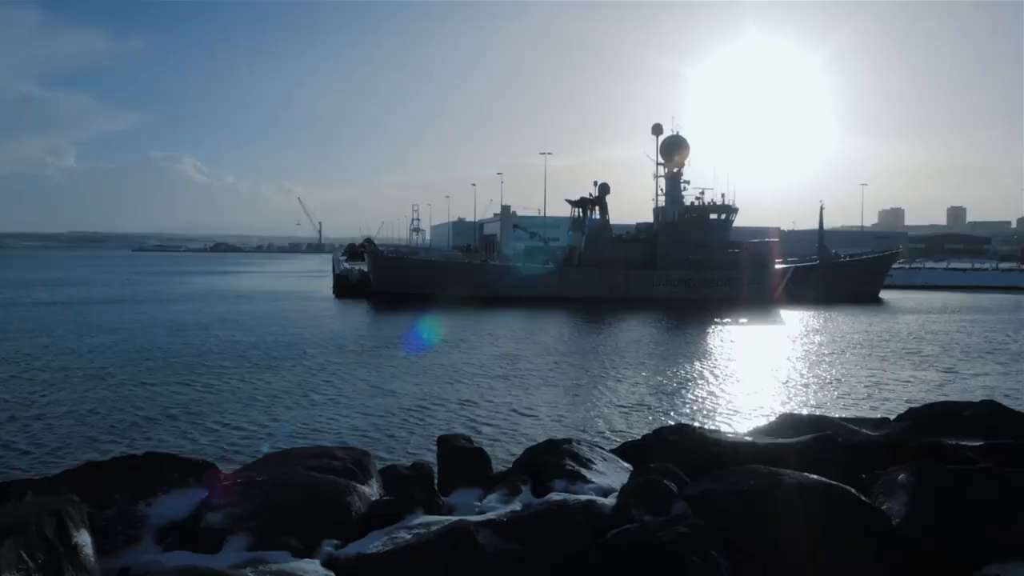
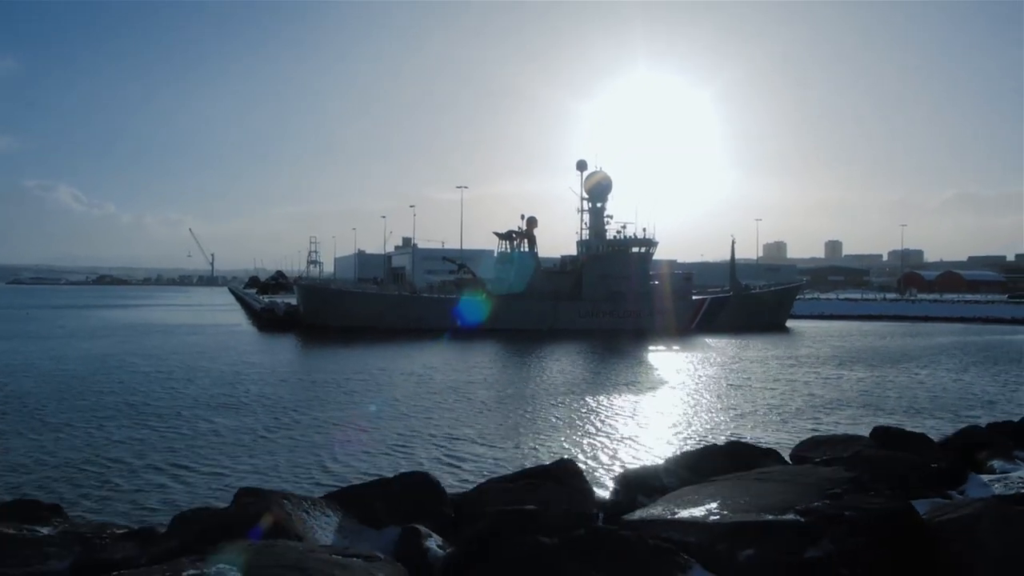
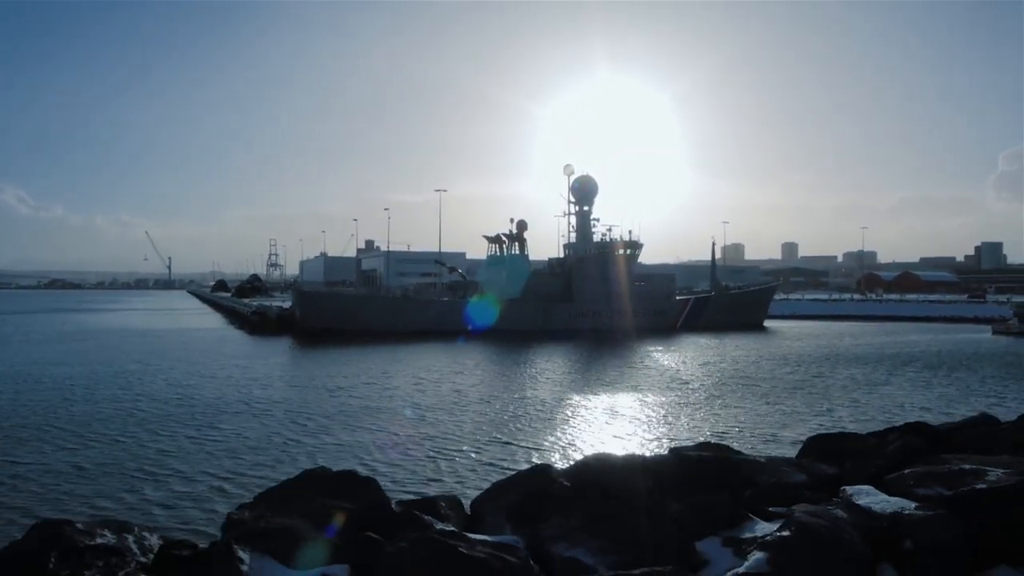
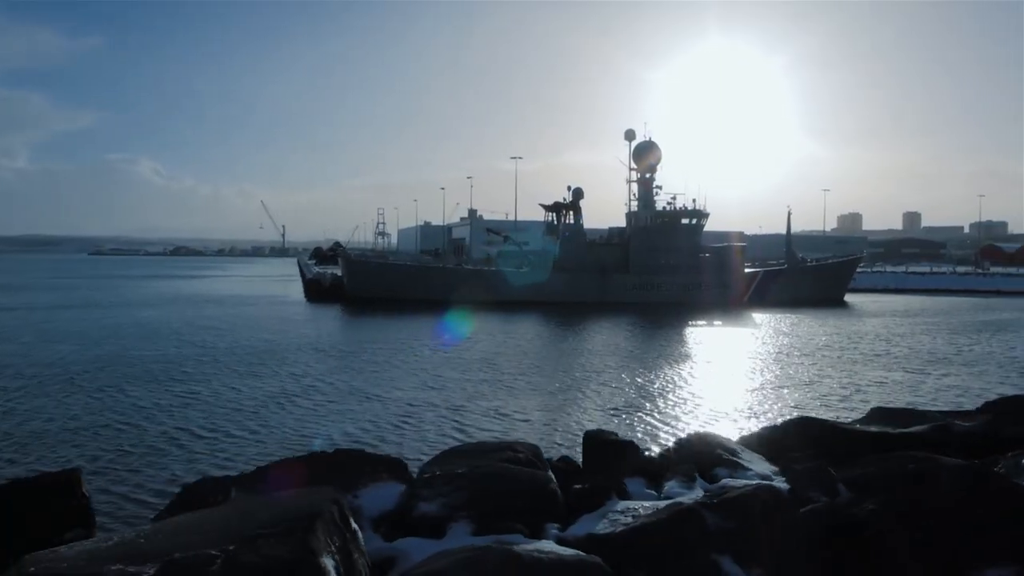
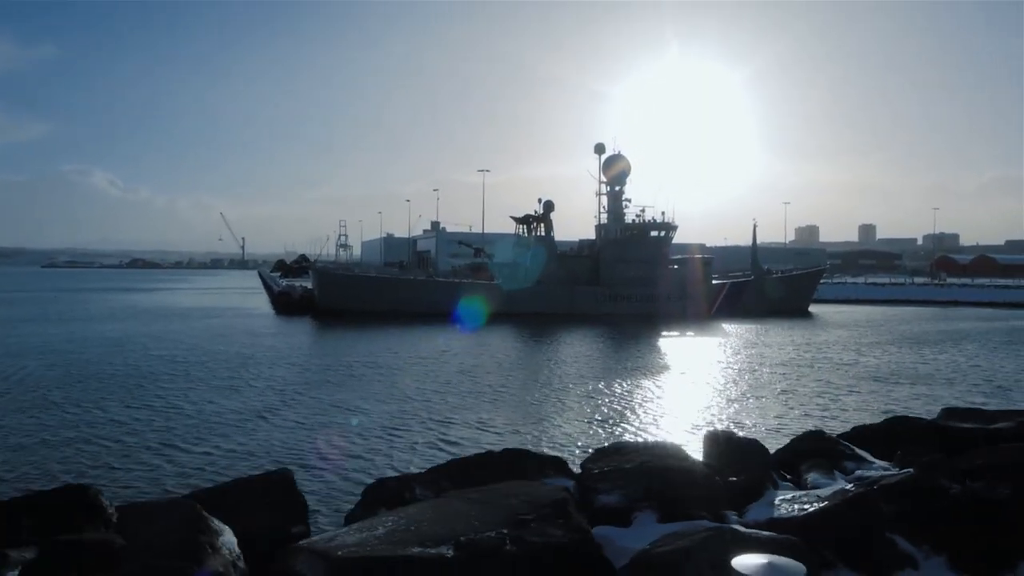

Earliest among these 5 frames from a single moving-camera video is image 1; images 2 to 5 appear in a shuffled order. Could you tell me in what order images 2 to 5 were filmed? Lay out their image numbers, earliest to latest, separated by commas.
4, 5, 2, 3
